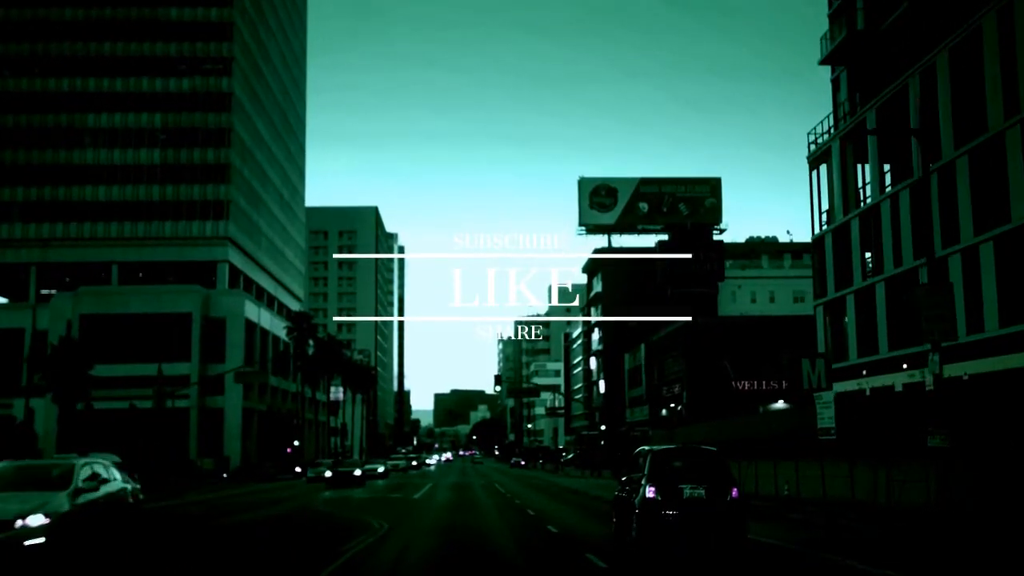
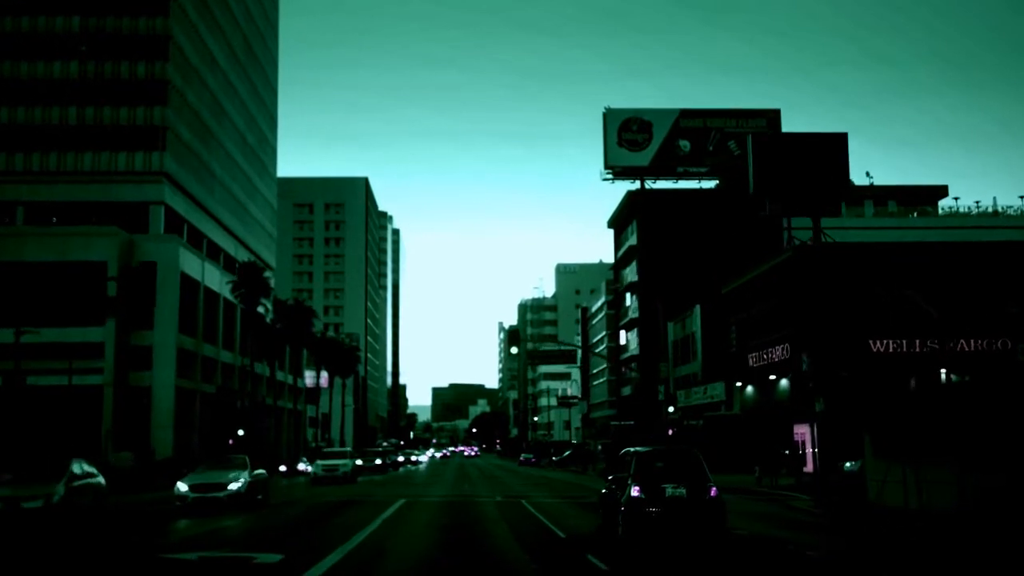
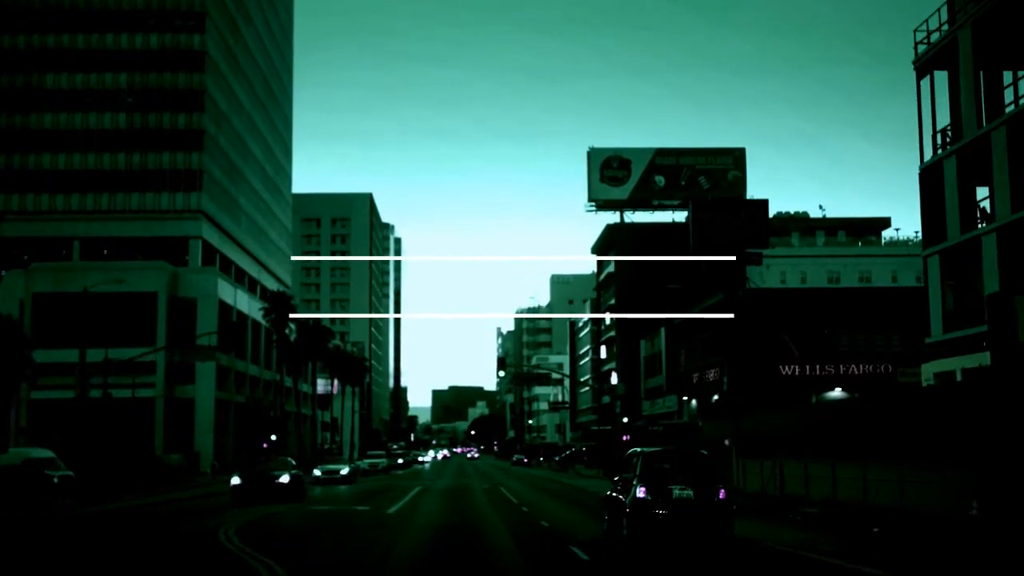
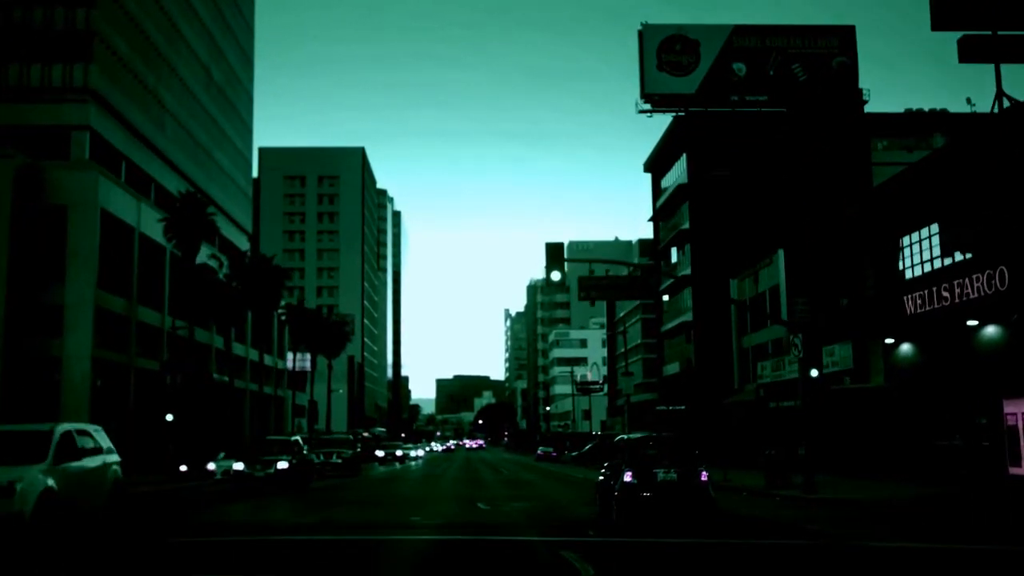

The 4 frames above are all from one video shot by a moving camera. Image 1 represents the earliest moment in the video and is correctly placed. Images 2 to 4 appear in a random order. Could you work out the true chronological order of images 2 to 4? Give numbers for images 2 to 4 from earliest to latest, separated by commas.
3, 2, 4
